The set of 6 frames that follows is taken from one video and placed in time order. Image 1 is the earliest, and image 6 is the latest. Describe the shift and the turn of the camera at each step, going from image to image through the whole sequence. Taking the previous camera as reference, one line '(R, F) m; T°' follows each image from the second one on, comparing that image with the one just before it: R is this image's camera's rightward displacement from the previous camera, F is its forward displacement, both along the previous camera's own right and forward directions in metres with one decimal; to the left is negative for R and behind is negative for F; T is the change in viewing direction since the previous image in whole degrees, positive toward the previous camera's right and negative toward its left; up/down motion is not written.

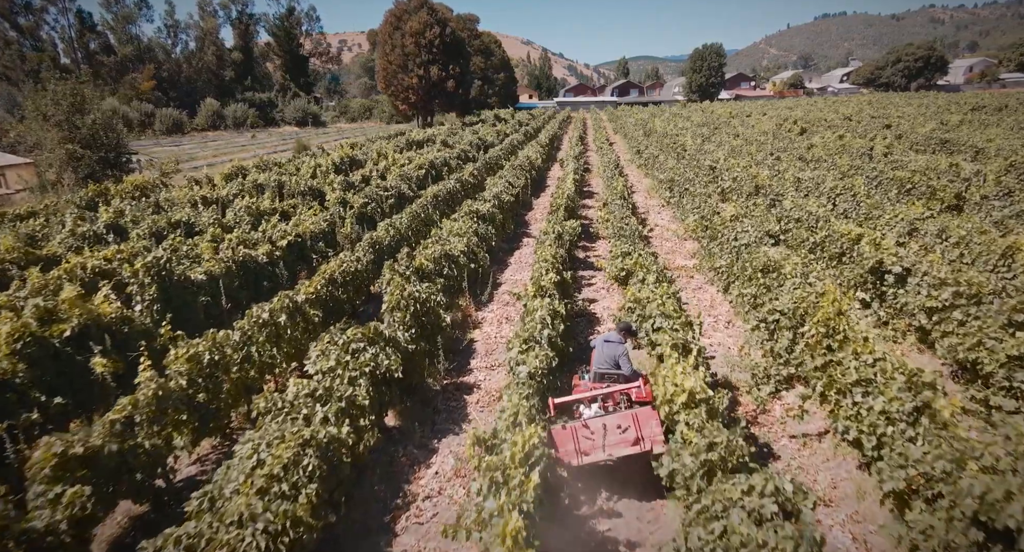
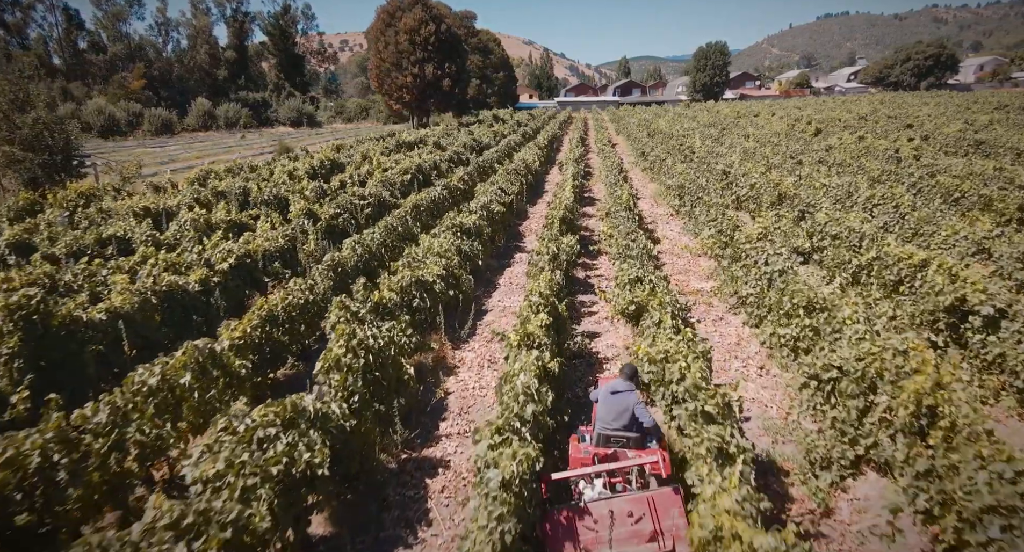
(+0.3, +2.4) m; 0°
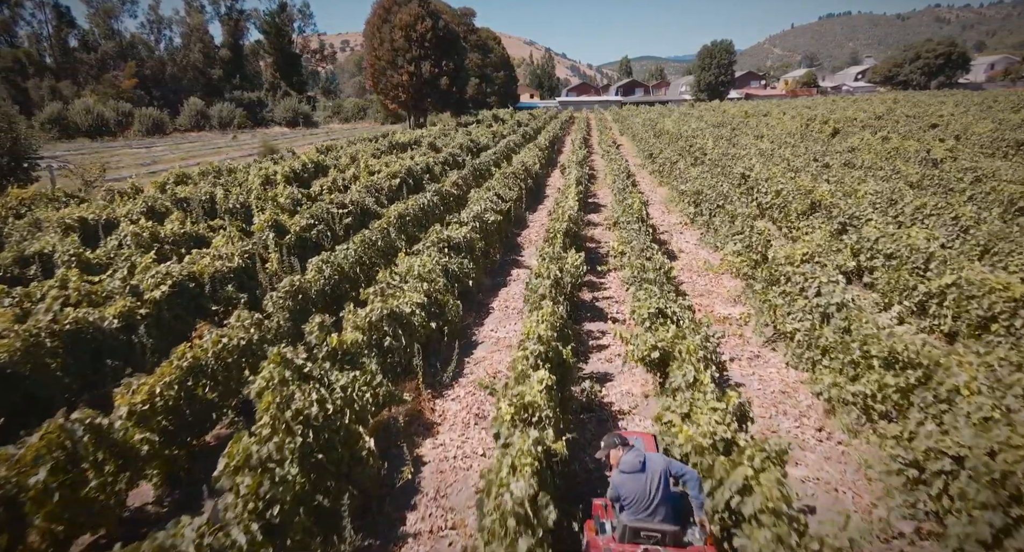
(+0.1, +2.1) m; 0°
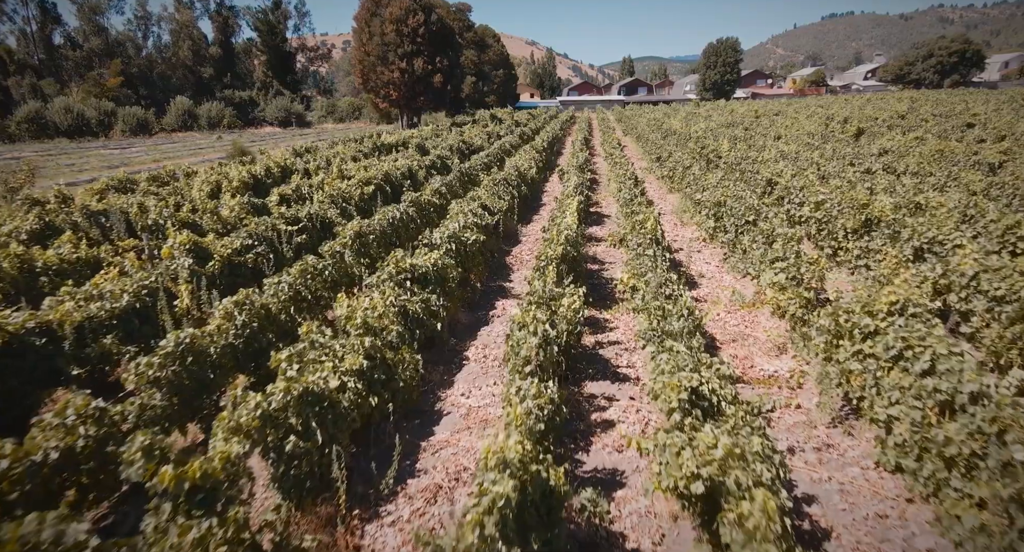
(+0.4, +3.0) m; 0°
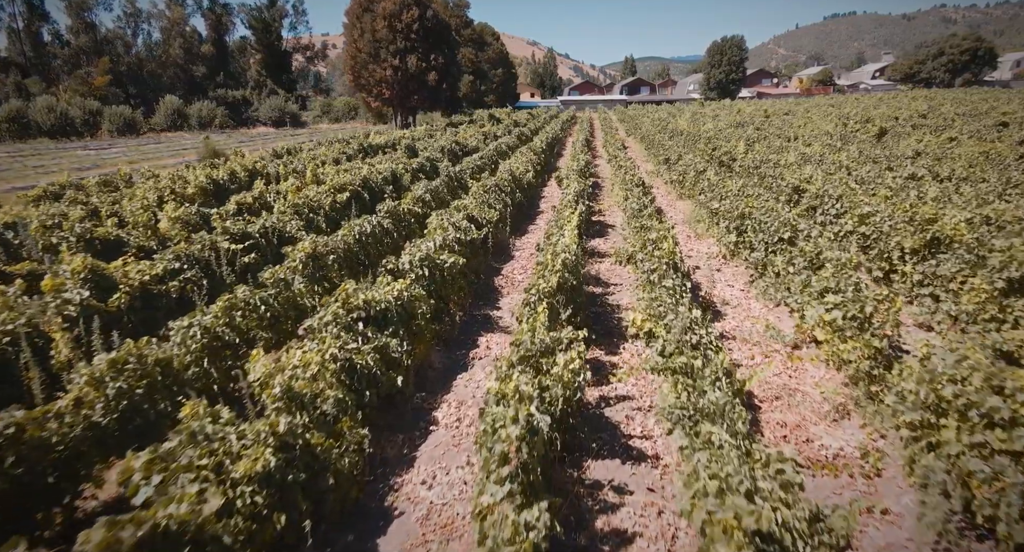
(+0.3, +2.4) m; 0°
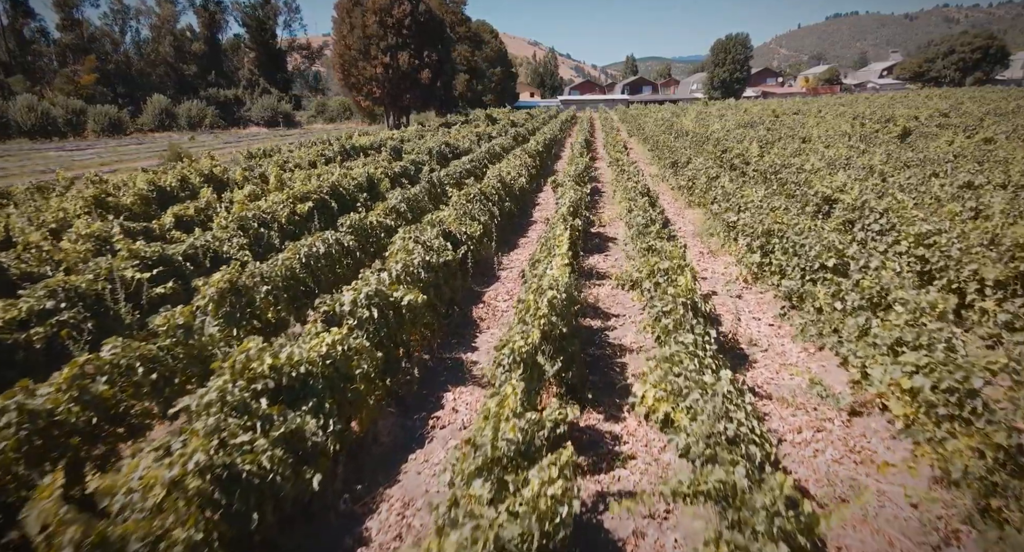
(+0.4, +2.4) m; 0°
